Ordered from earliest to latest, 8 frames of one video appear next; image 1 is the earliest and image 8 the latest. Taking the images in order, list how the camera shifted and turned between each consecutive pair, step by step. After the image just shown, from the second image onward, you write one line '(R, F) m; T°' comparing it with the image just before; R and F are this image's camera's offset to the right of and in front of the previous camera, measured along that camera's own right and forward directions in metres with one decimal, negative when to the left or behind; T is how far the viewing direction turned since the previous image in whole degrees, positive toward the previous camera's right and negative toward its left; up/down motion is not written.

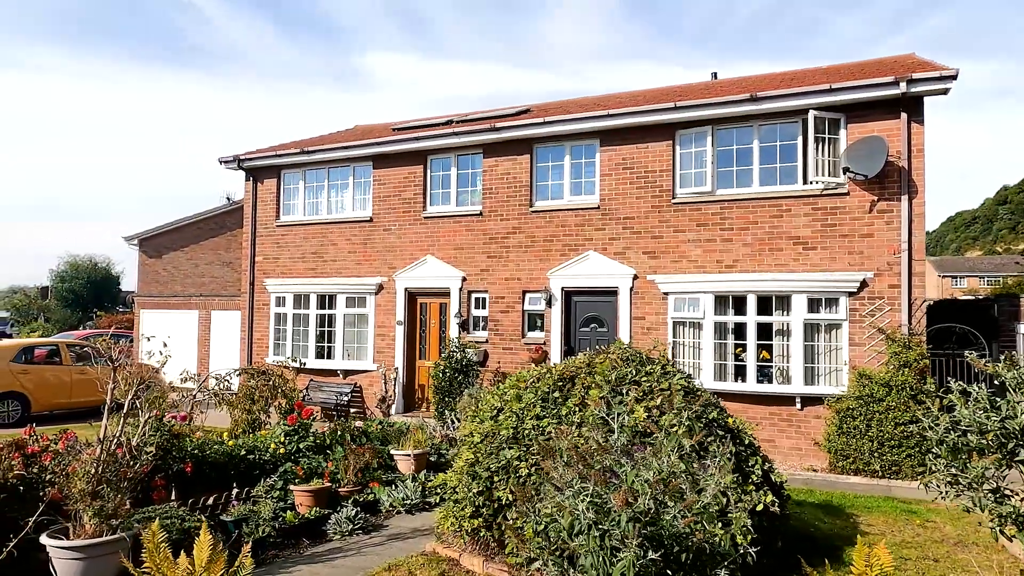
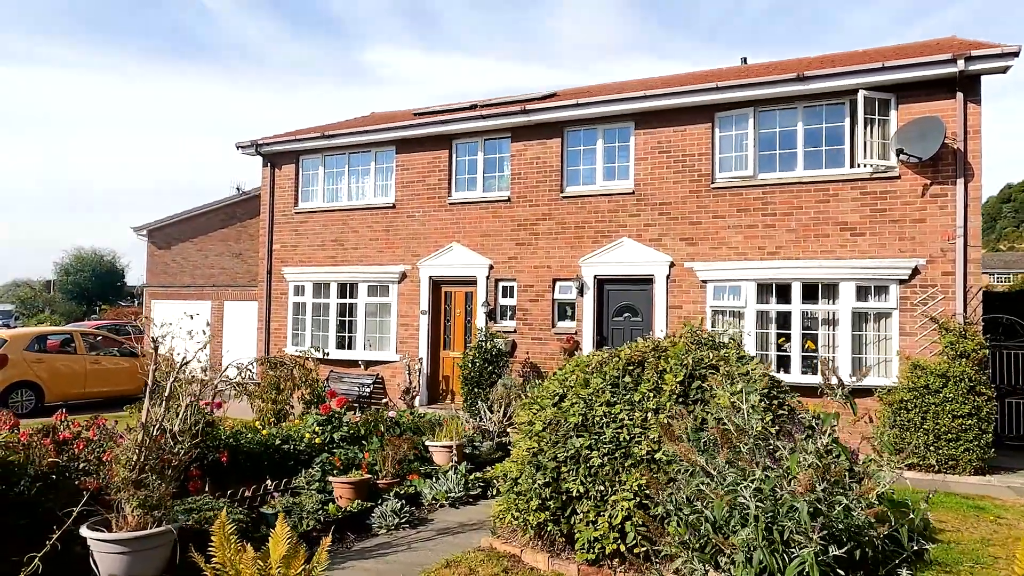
(-0.5, +0.4) m; 0°
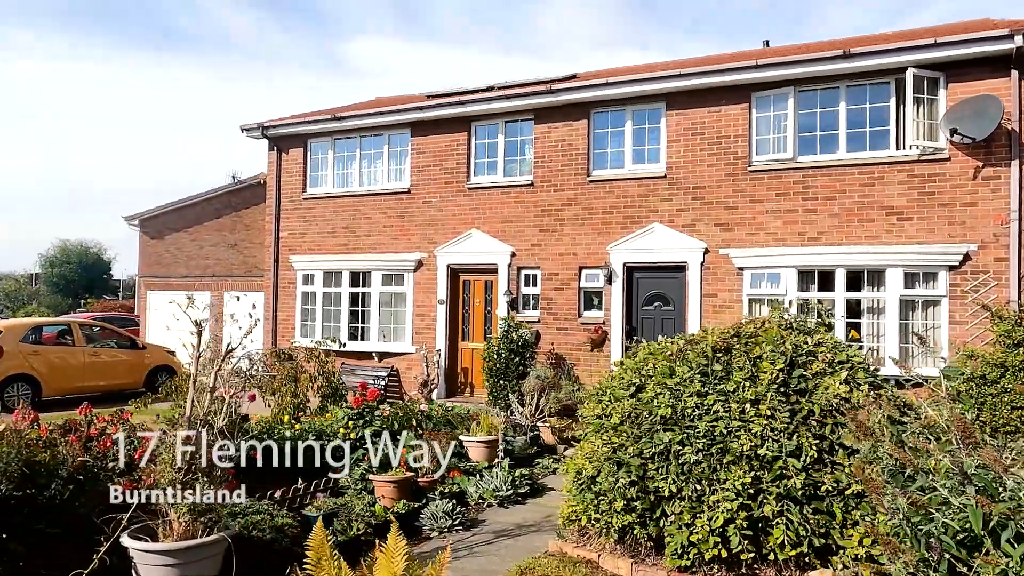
(-0.7, +0.5) m; +1°
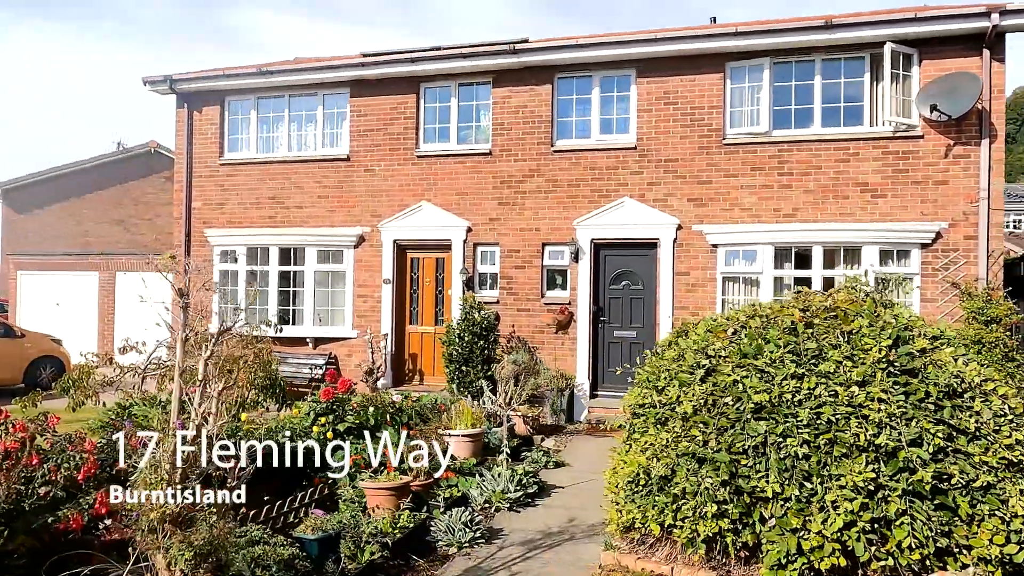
(-1.0, +1.0) m; +9°
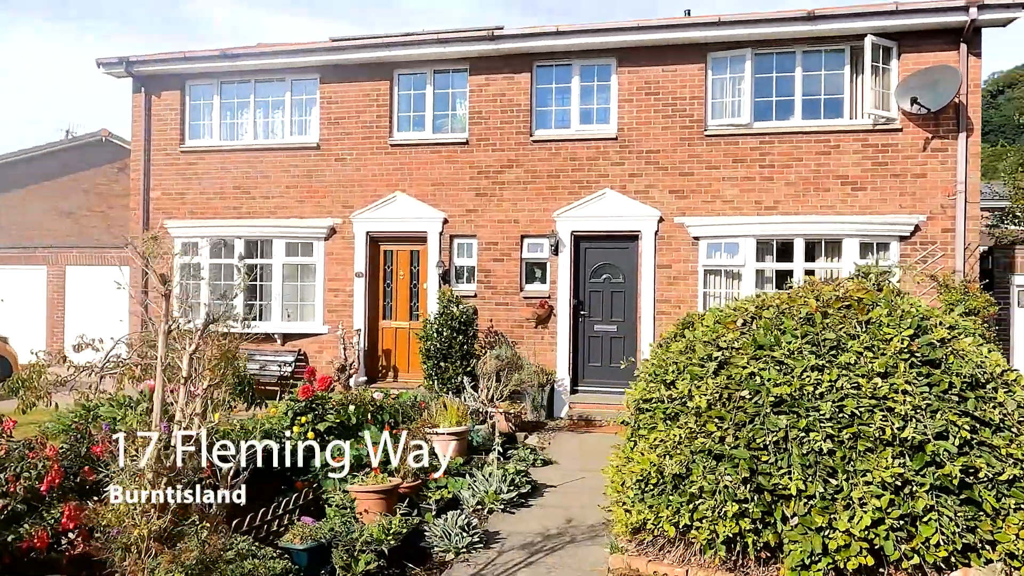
(-0.3, +0.3) m; +3°
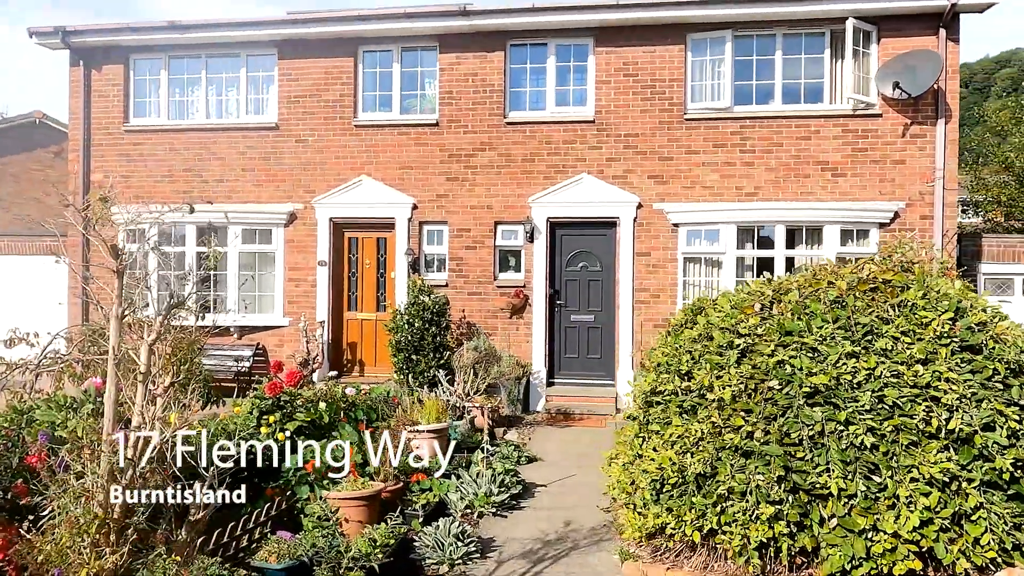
(-0.3, +0.4) m; +4°
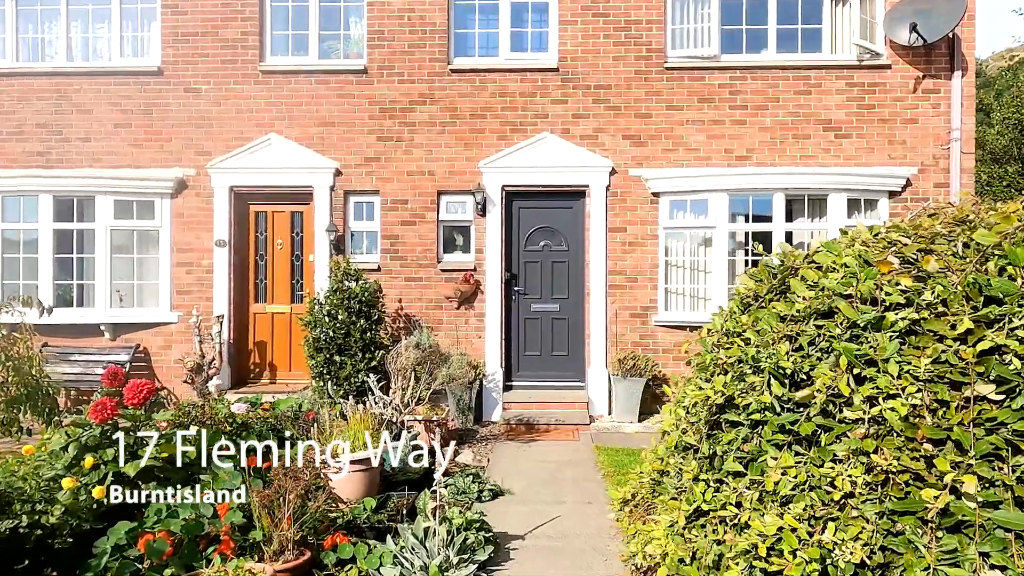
(-0.2, +1.8) m; +6°
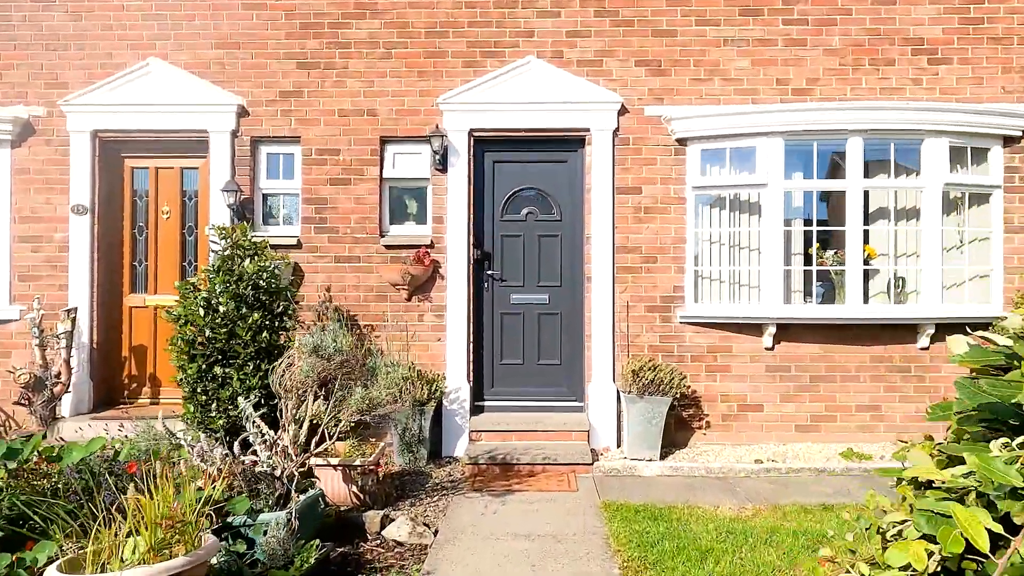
(+0.2, +2.3) m; +1°
